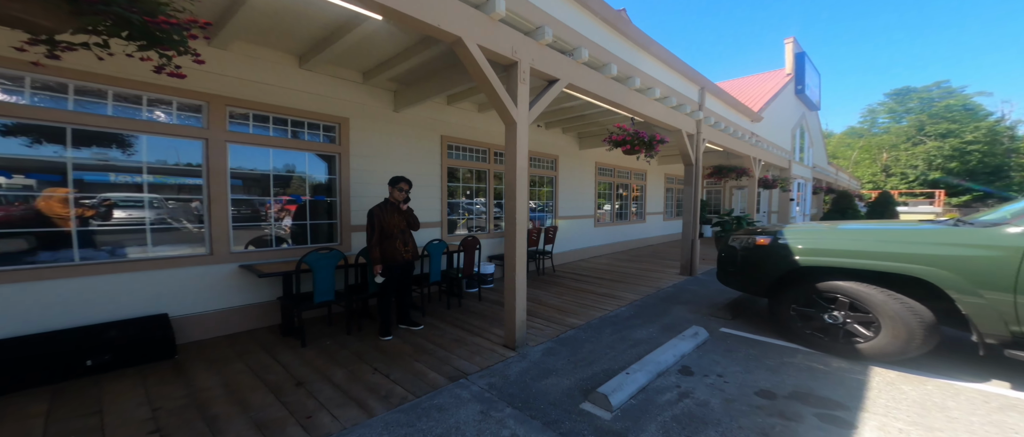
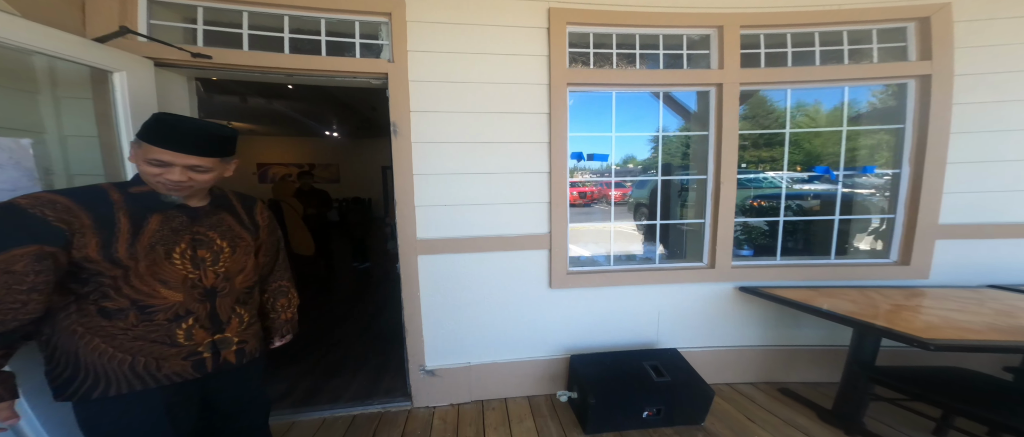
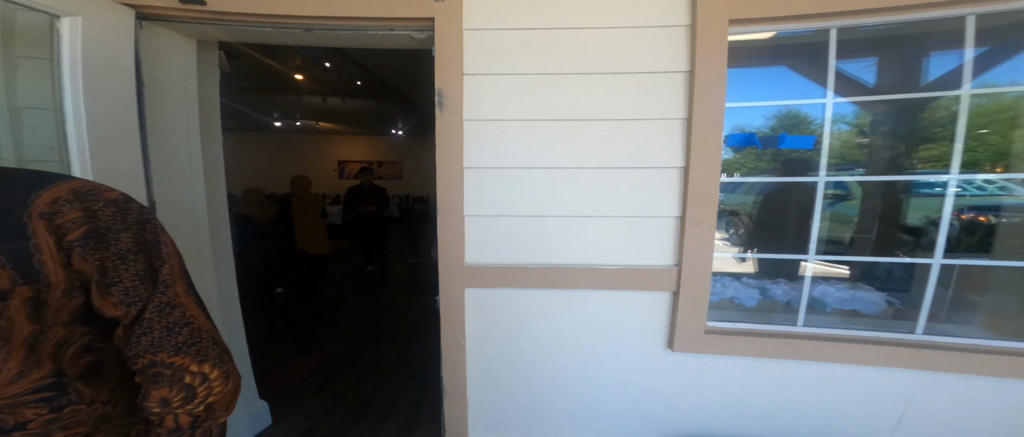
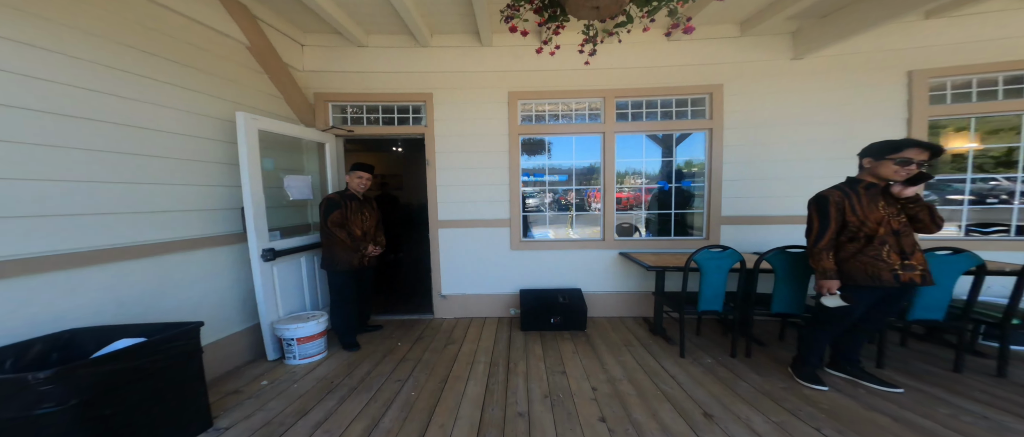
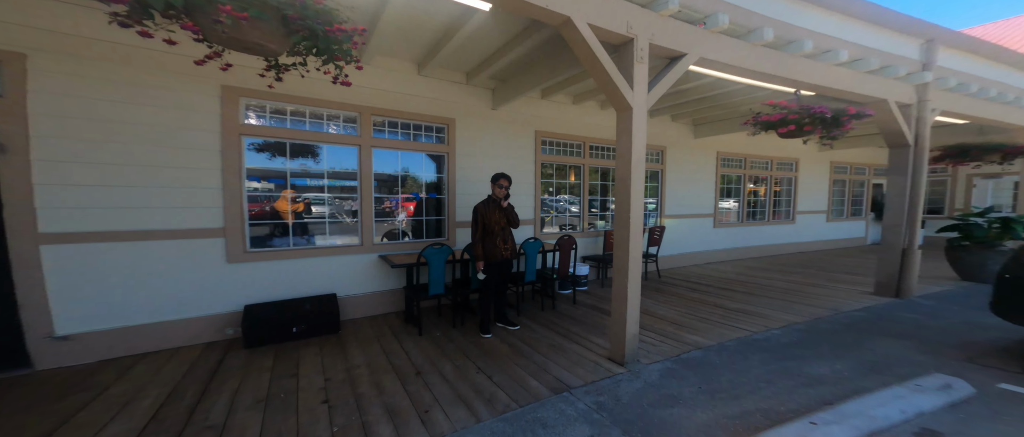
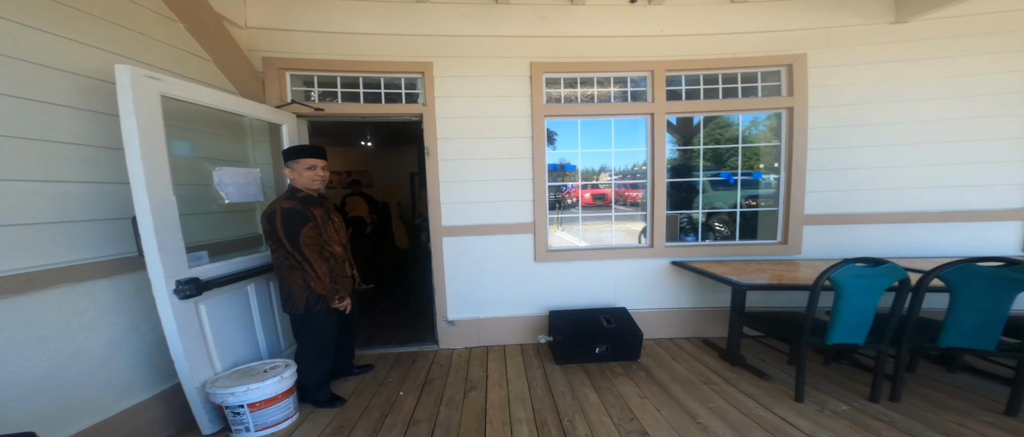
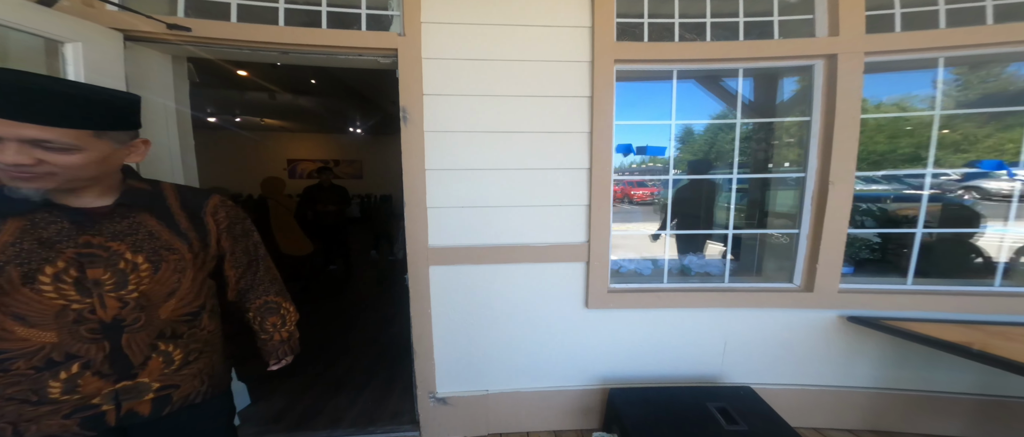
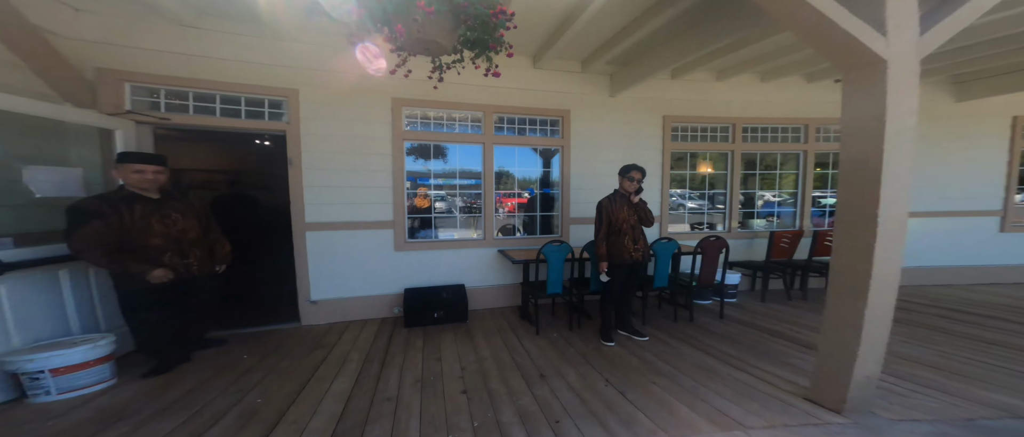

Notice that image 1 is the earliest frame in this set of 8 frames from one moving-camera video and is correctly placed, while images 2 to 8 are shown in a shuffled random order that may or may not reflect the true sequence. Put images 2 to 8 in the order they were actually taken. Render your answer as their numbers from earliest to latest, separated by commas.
5, 8, 4, 6, 2, 7, 3
